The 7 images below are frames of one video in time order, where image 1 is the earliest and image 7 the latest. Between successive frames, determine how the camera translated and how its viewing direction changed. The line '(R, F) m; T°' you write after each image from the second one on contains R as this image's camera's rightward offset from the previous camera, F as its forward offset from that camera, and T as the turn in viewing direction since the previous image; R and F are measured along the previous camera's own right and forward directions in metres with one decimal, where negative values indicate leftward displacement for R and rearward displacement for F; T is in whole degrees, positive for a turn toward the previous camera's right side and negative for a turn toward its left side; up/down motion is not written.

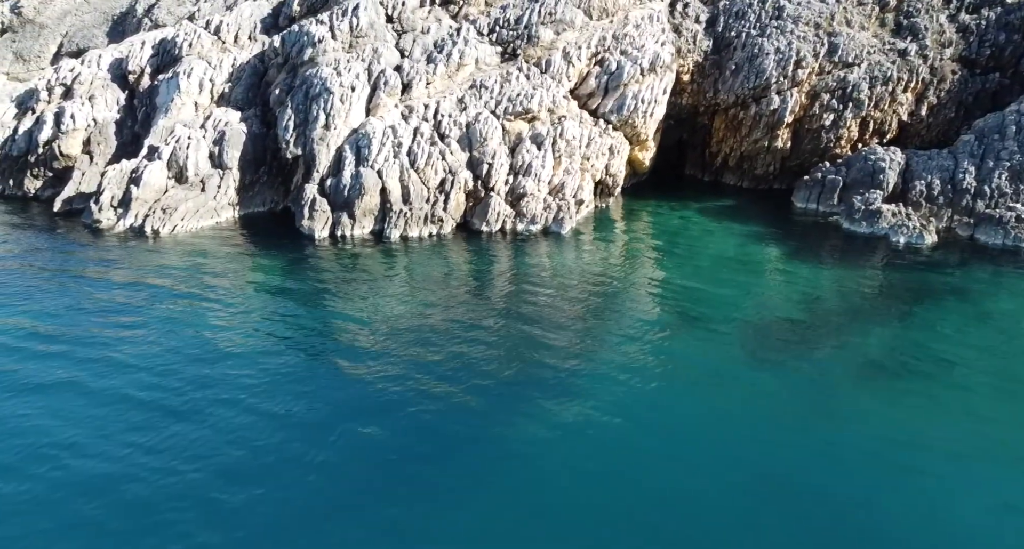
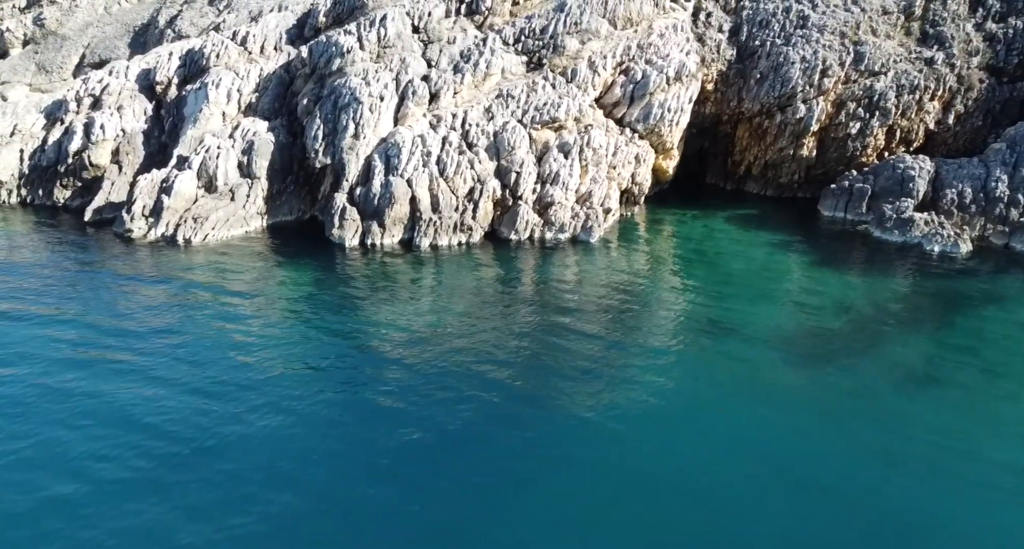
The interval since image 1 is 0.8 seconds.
(-0.7, -0.1) m; 0°
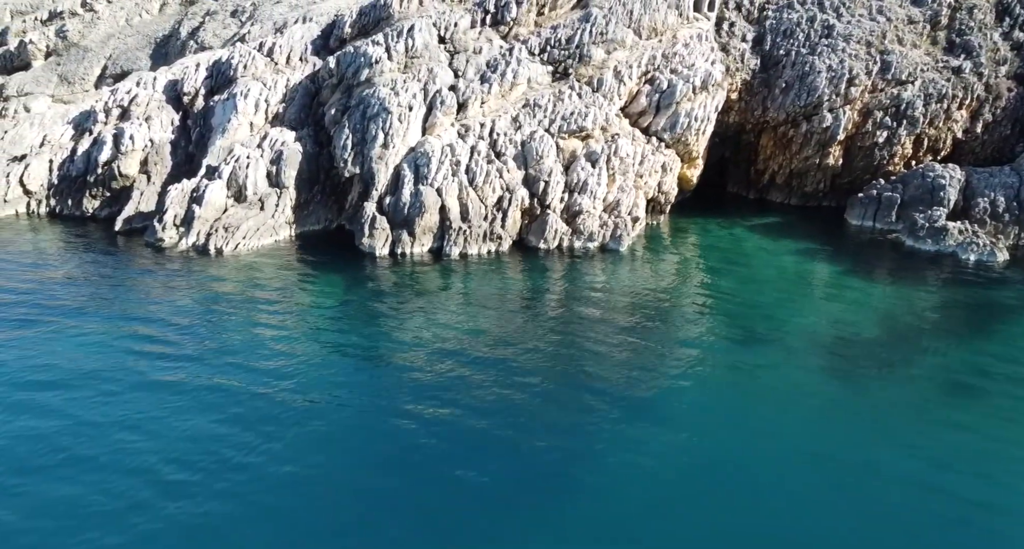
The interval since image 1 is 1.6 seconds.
(-0.7, 0.0) m; 0°
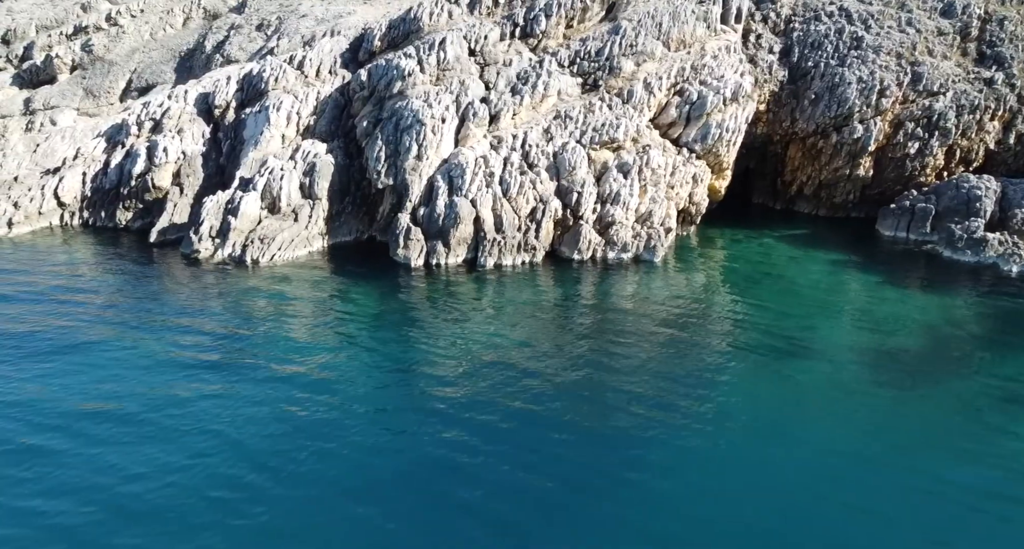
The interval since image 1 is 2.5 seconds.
(-0.8, -0.1) m; -1°
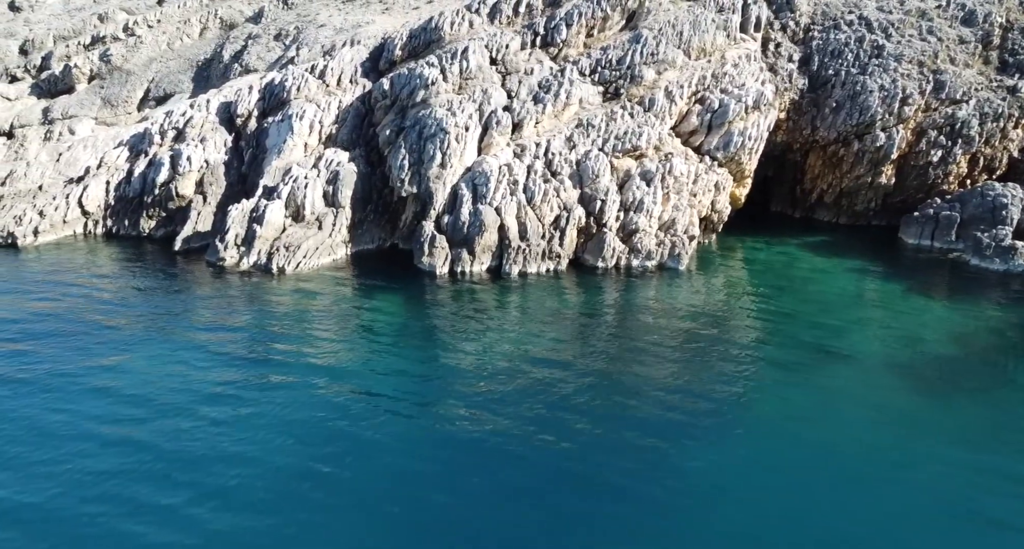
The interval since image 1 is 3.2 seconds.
(-0.6, -0.1) m; 0°
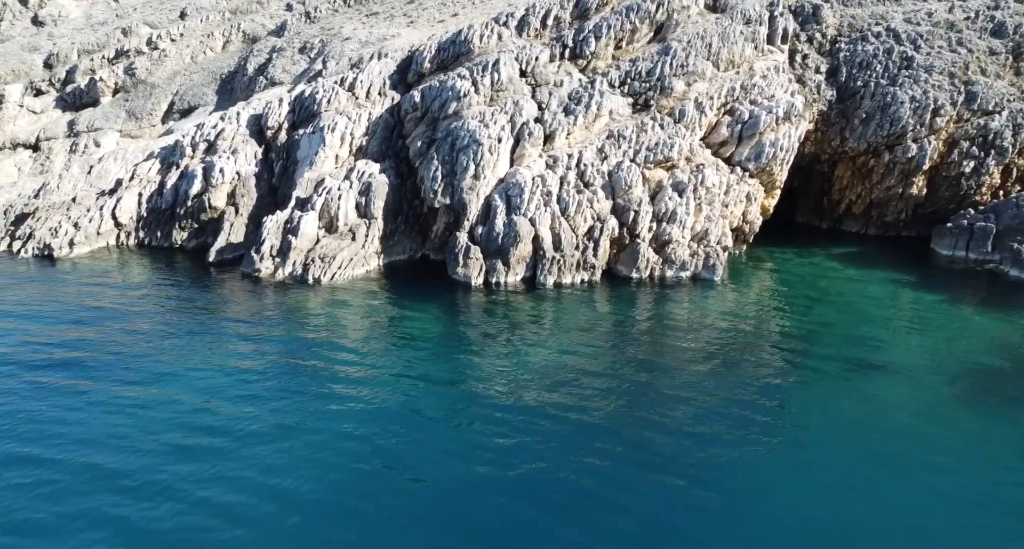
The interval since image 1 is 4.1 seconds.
(-0.8, -0.1) m; -1°
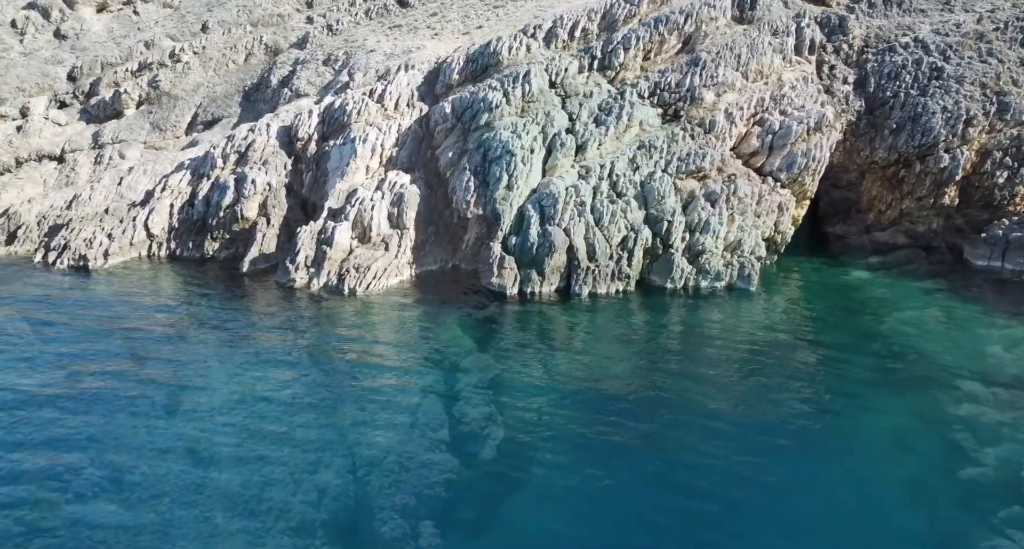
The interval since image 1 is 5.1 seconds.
(-0.8, -0.1) m; -1°
